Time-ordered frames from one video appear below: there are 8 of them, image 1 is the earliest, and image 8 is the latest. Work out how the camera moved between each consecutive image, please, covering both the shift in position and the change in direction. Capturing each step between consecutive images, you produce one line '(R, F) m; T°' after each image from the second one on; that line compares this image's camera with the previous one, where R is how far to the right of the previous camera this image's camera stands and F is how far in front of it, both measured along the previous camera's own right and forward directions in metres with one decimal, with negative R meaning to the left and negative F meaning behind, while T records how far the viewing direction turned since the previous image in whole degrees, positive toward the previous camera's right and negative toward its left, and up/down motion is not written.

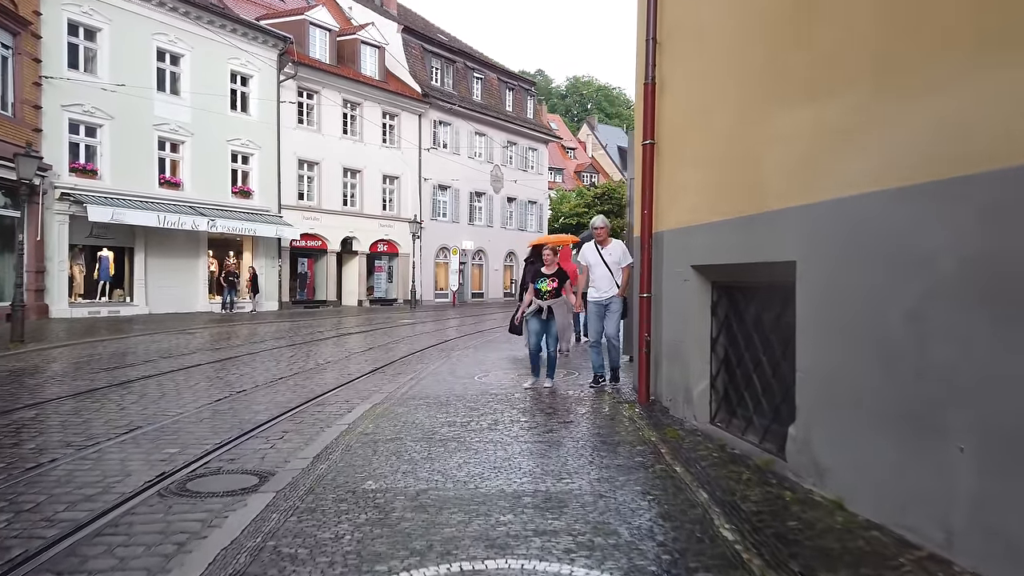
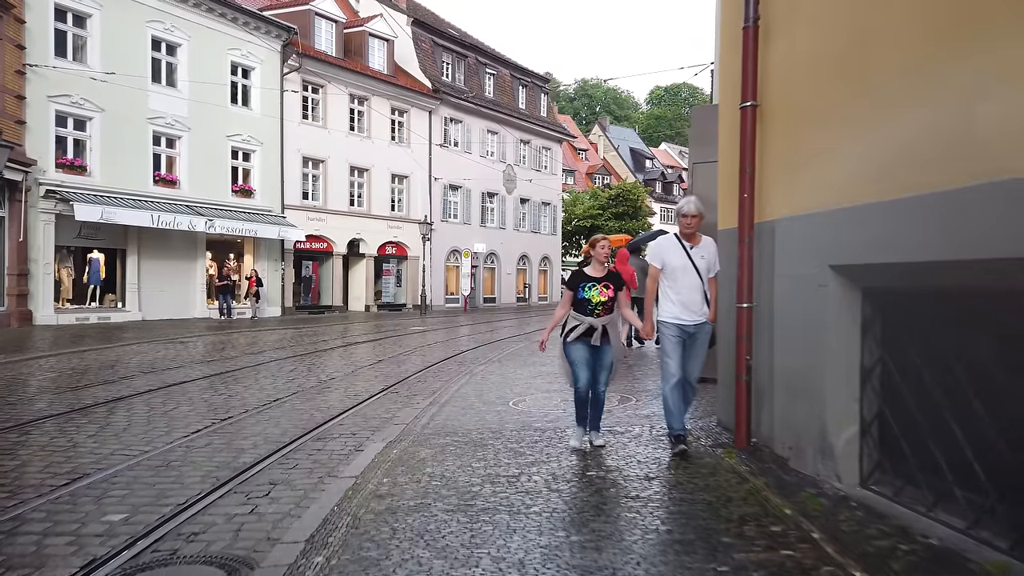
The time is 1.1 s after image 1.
(-0.4, +1.7) m; 0°
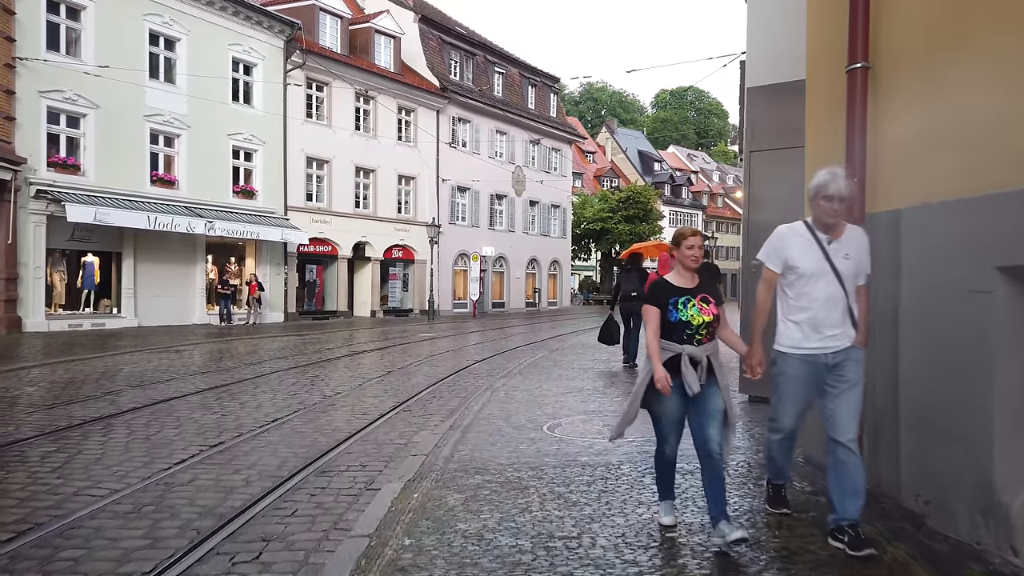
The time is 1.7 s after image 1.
(-0.3, +1.1) m; 0°
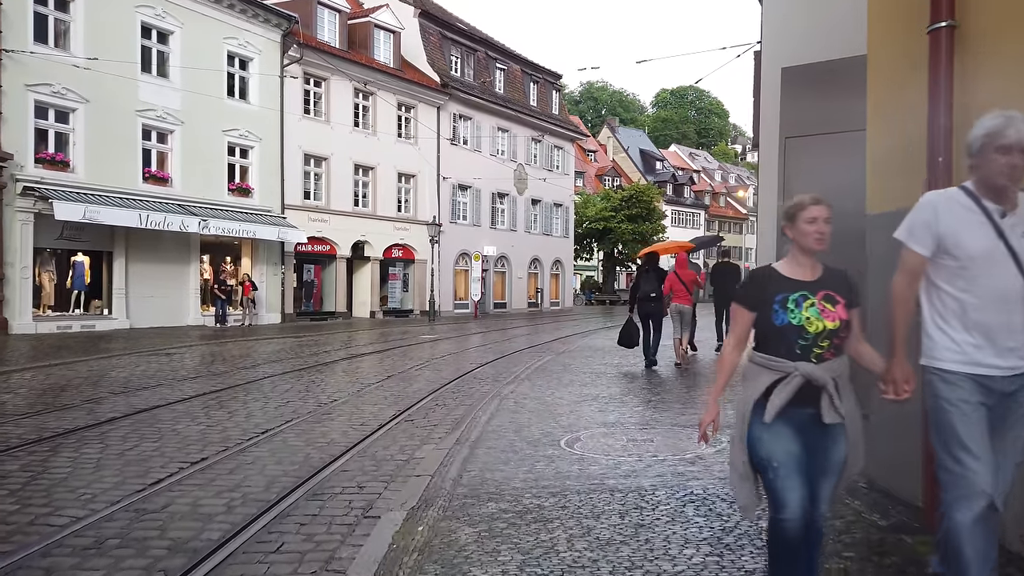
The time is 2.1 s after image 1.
(-0.1, +0.7) m; 0°
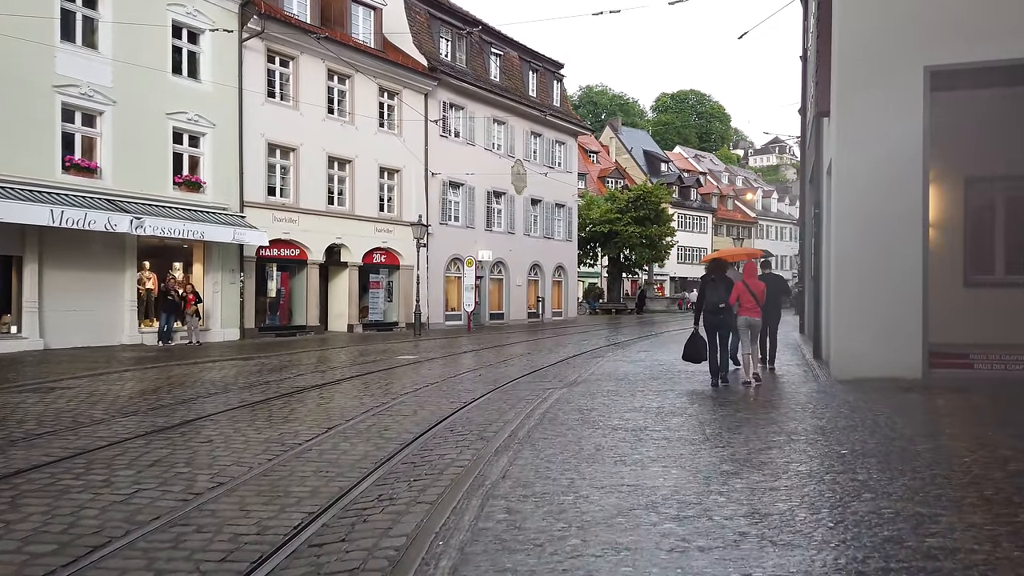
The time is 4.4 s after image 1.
(+0.1, +3.8) m; 0°
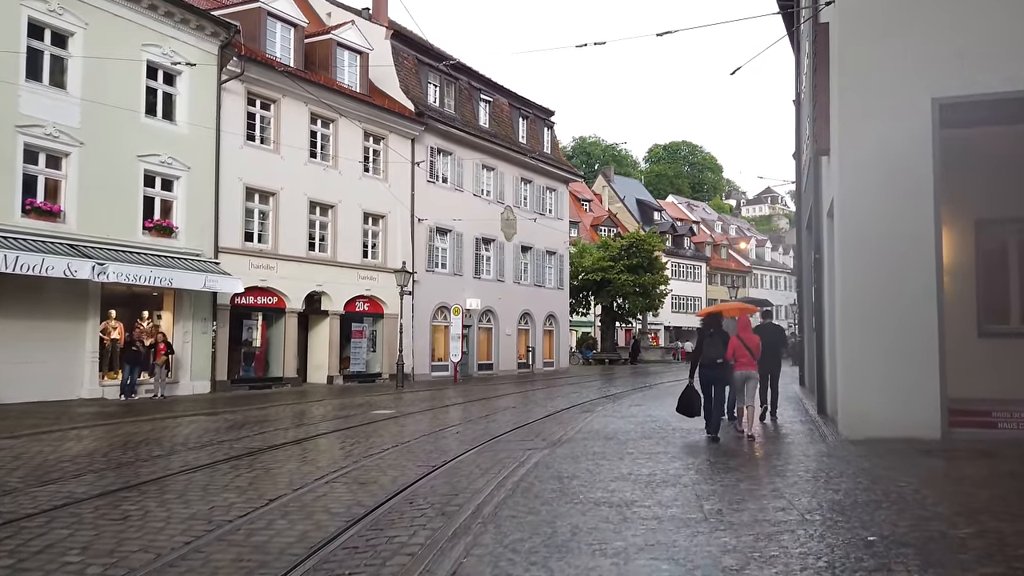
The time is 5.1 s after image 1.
(+0.3, +1.0) m; 0°
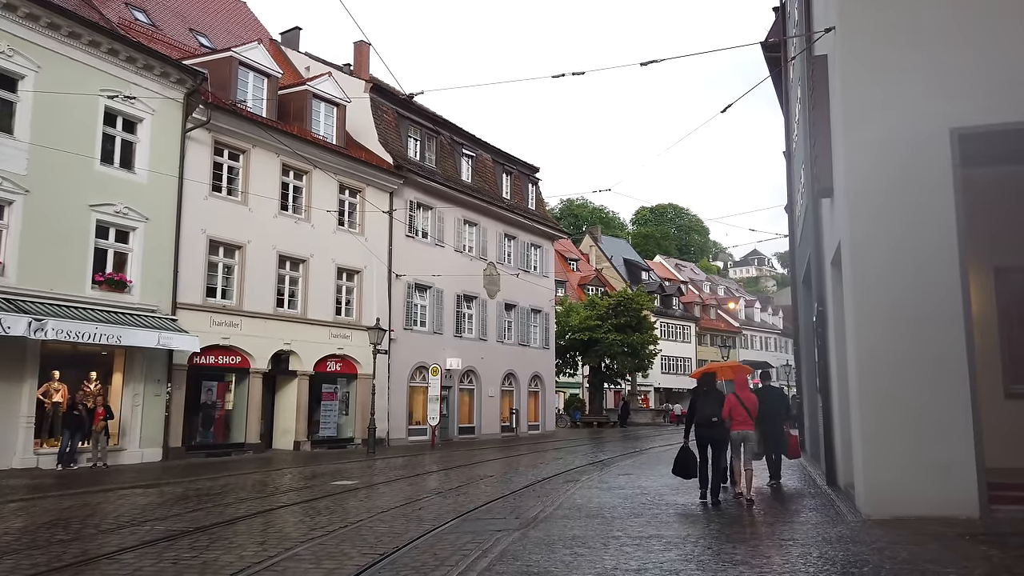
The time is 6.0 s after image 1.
(+0.3, +1.3) m; +1°
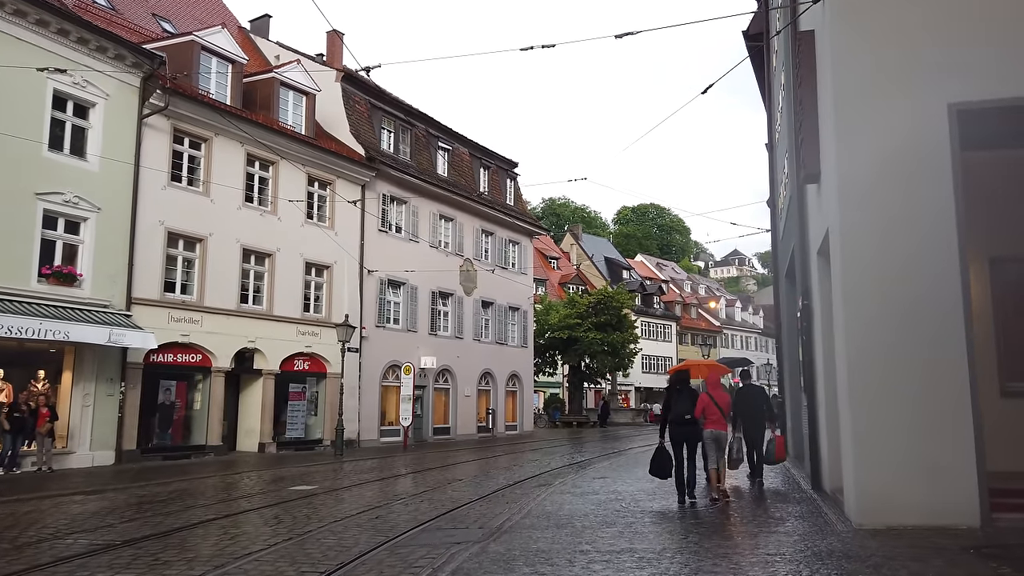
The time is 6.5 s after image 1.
(+0.2, +0.8) m; +1°
